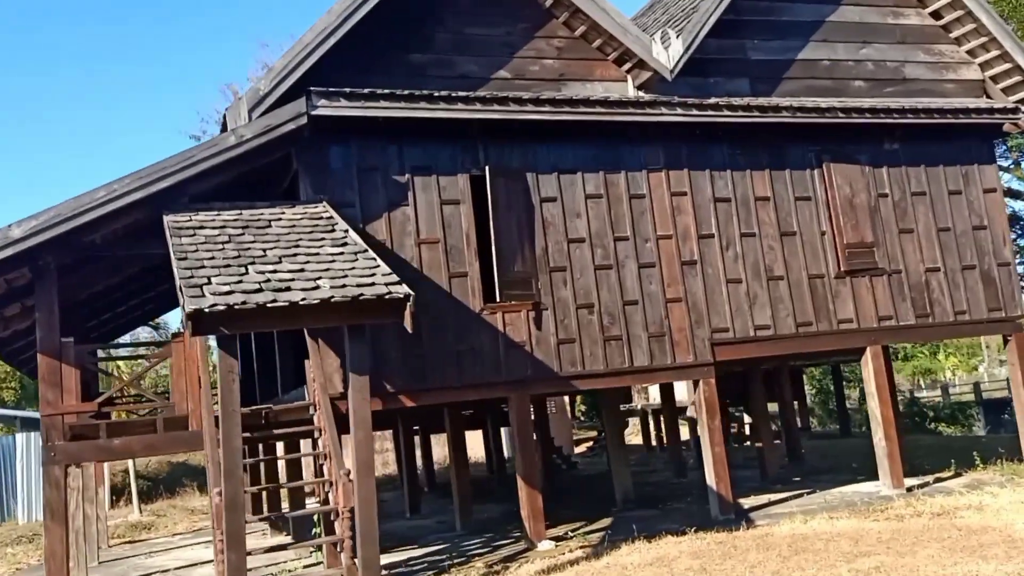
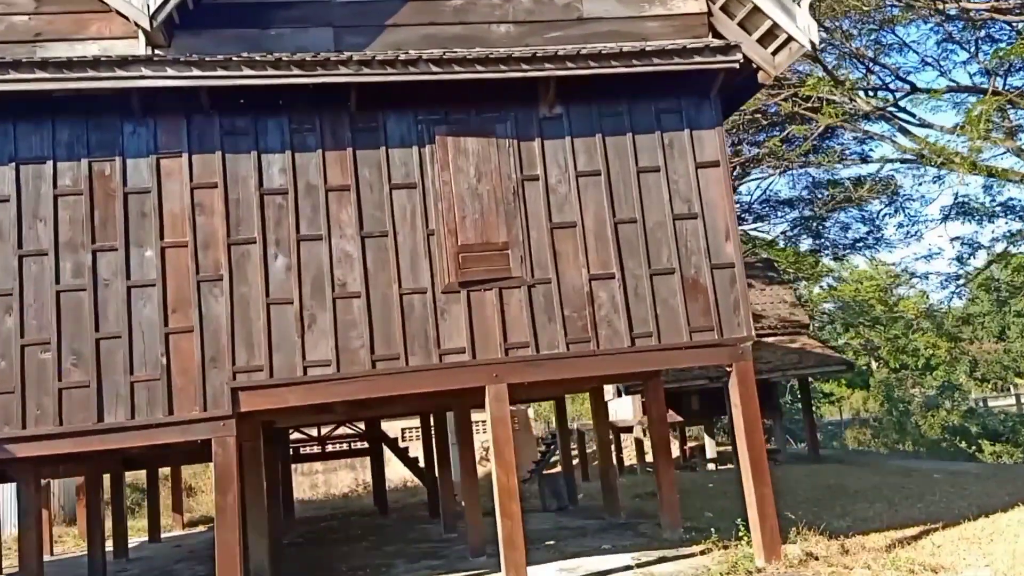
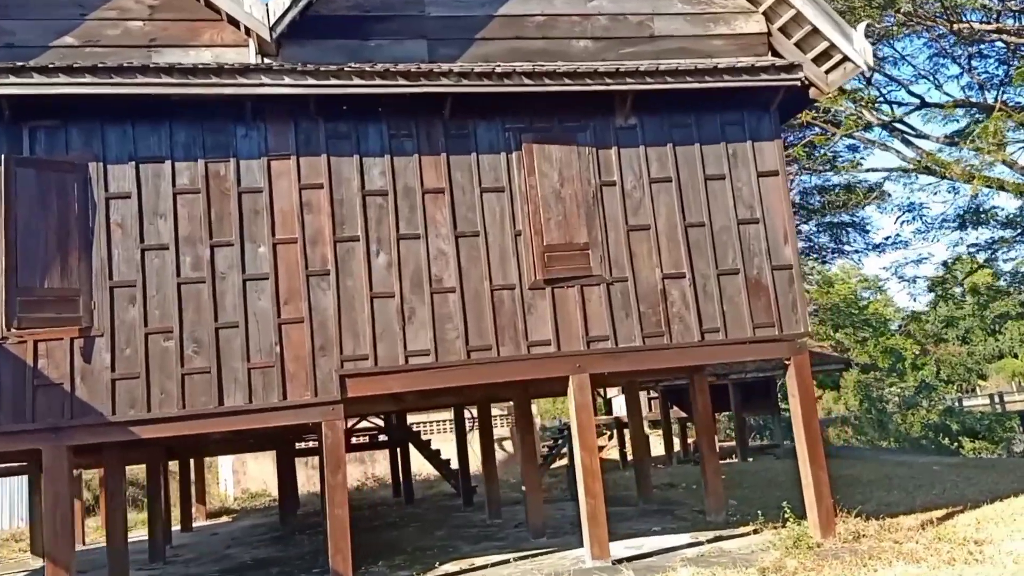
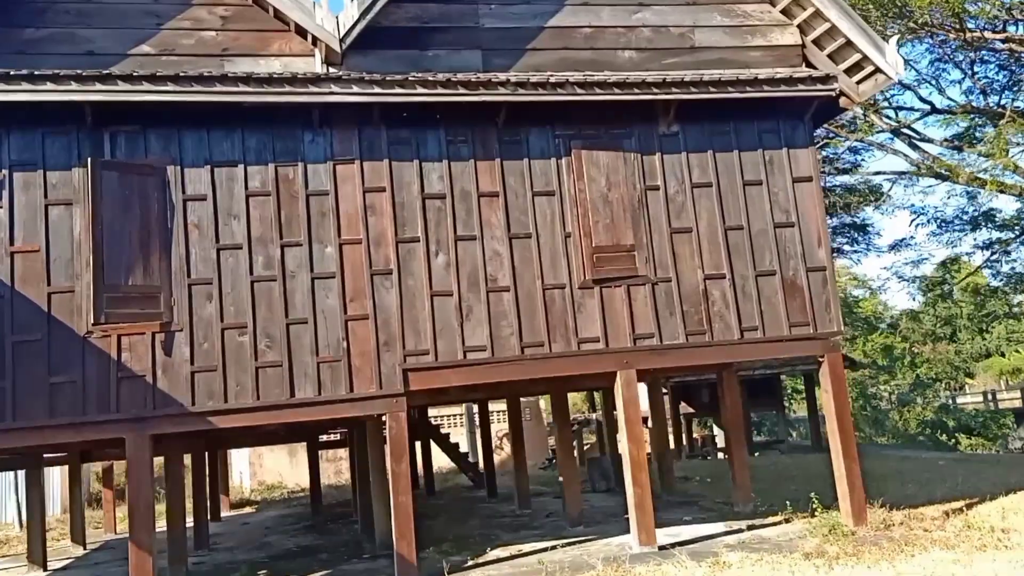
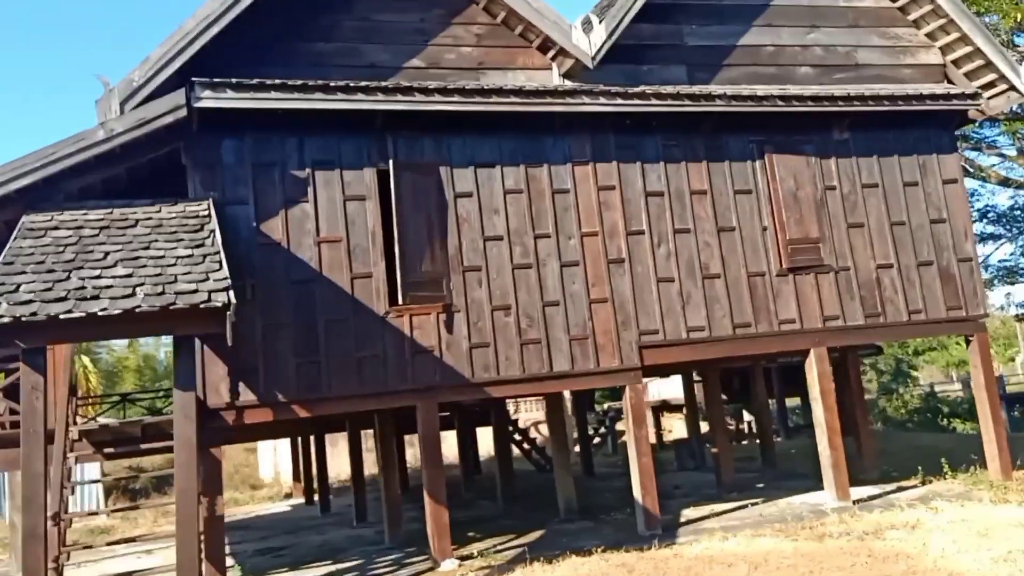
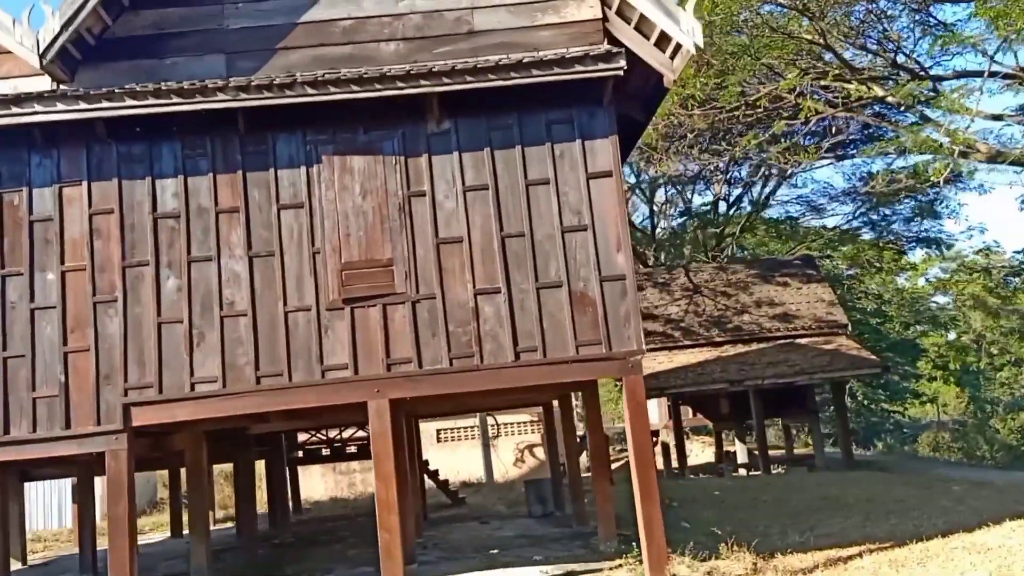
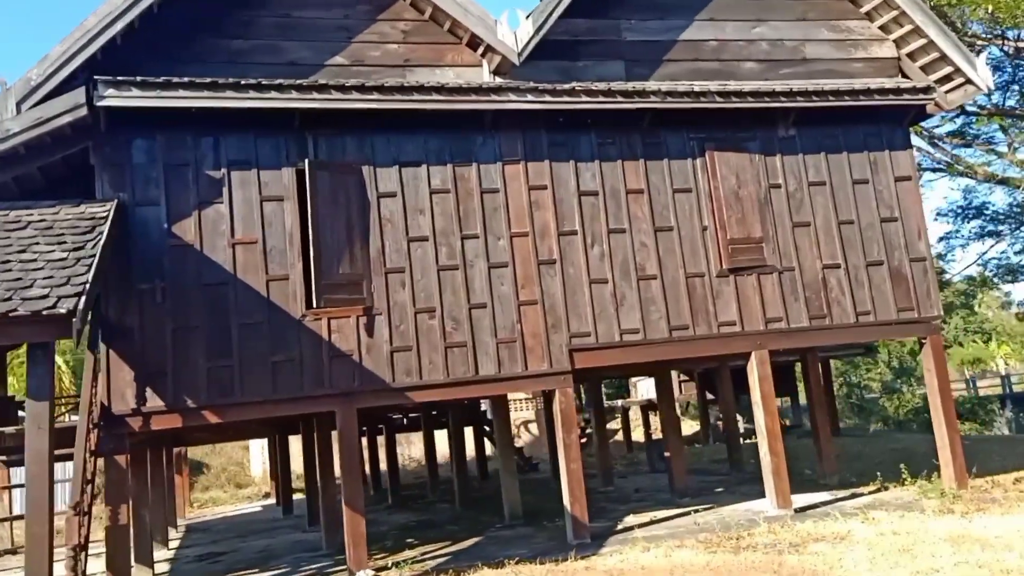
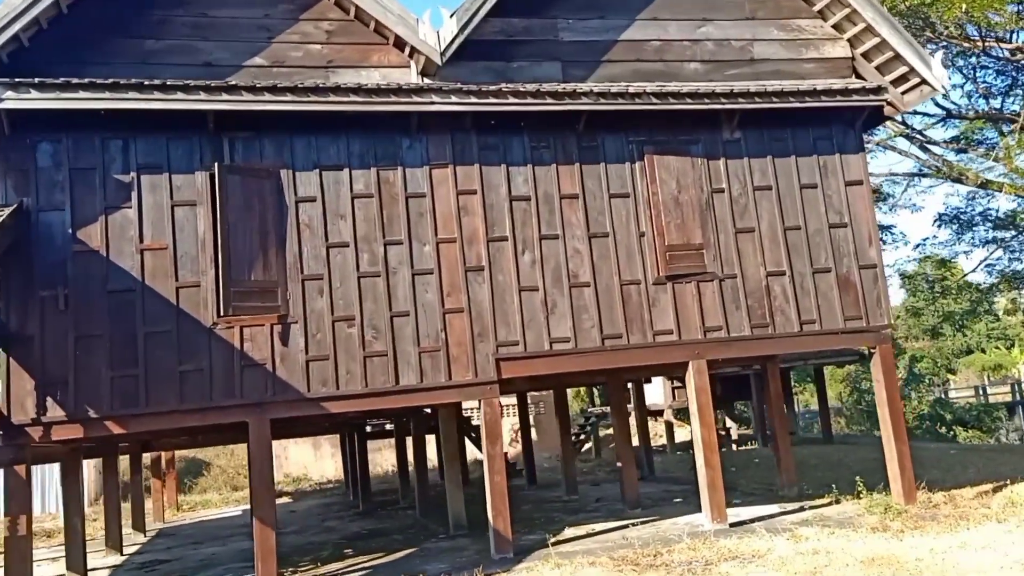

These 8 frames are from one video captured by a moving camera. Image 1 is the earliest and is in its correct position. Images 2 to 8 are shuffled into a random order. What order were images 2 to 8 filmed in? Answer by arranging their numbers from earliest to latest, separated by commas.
5, 7, 8, 4, 3, 2, 6
